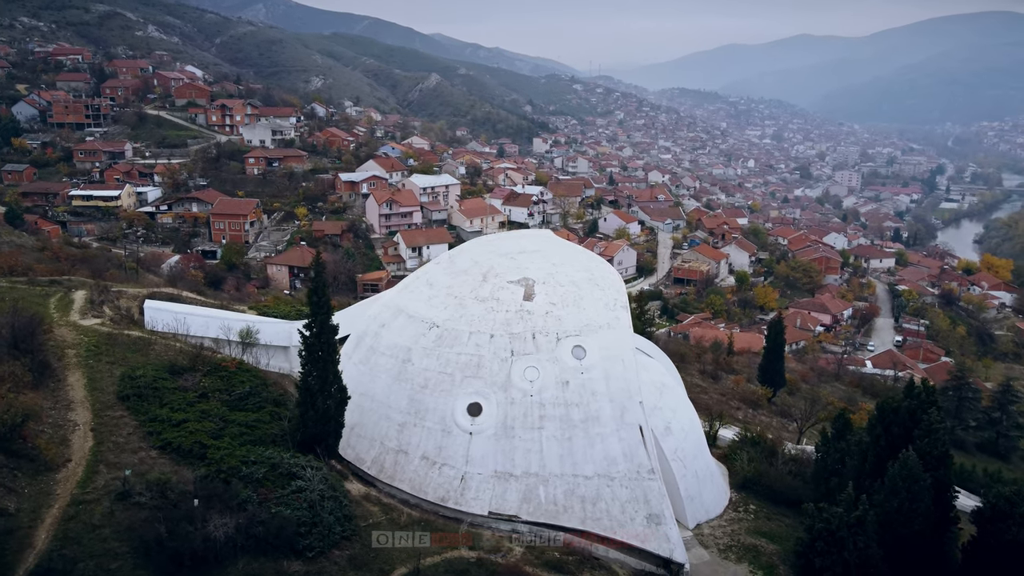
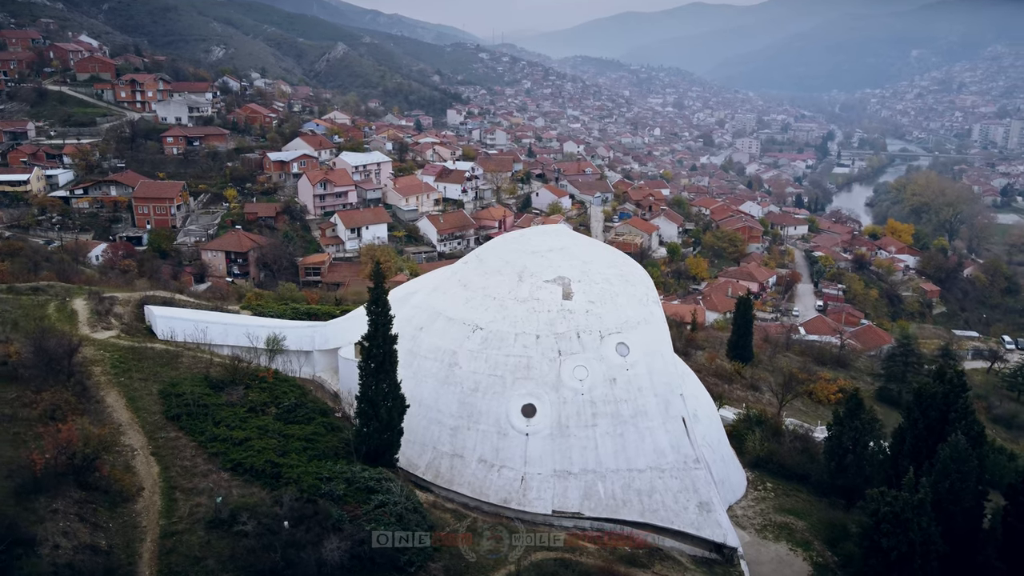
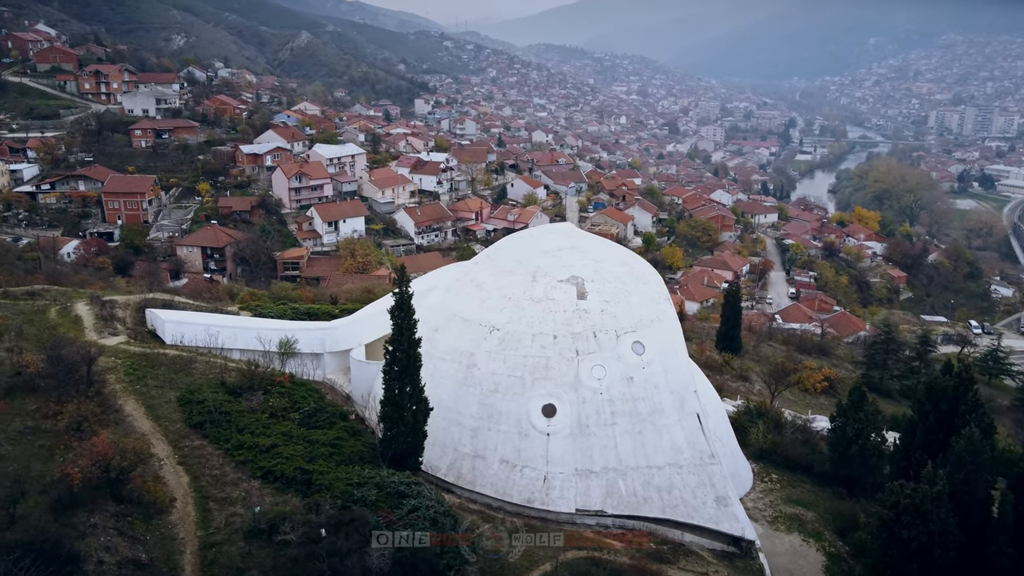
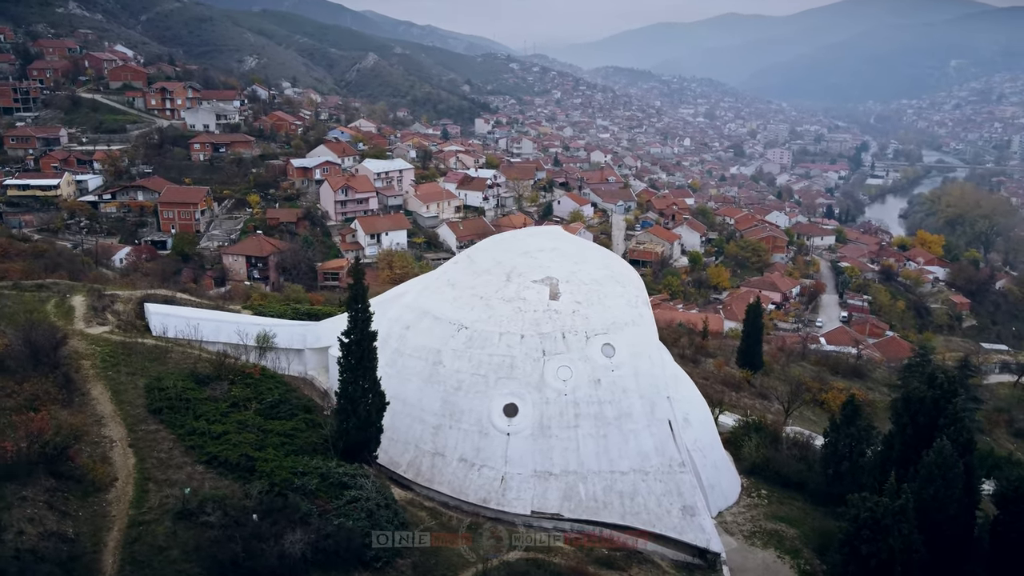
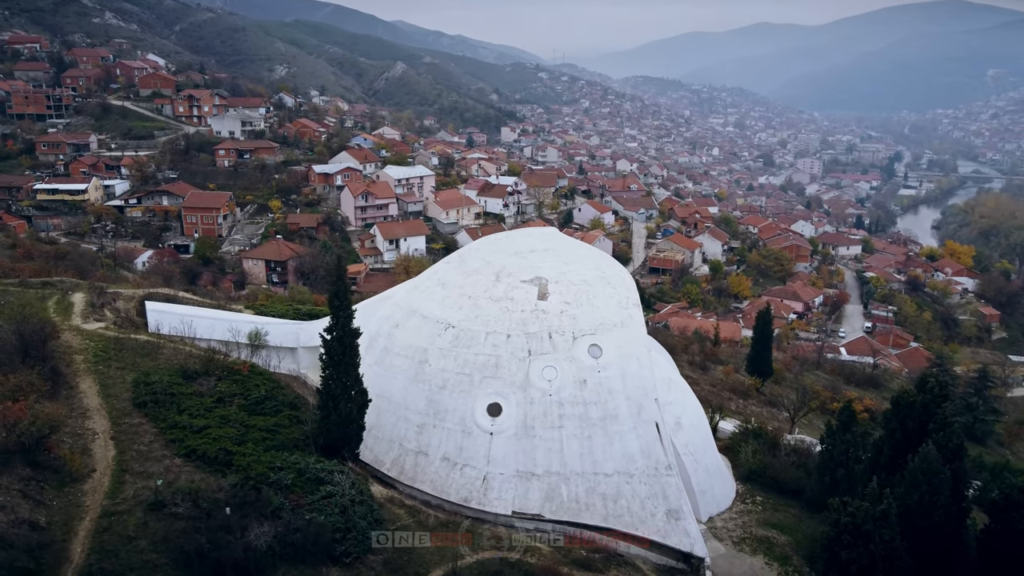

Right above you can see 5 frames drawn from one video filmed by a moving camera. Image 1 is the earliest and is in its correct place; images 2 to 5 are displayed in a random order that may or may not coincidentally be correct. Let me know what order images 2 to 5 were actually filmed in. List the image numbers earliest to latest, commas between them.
5, 4, 2, 3
